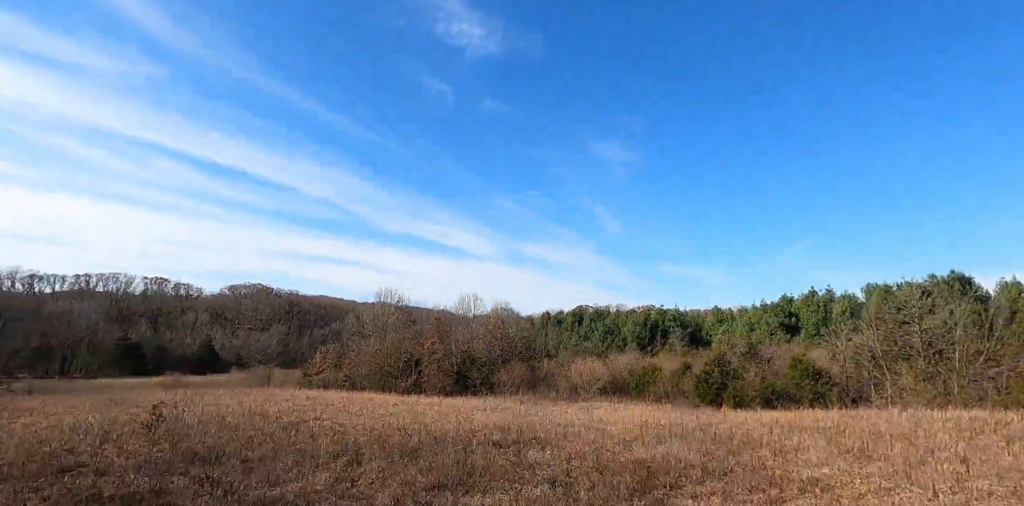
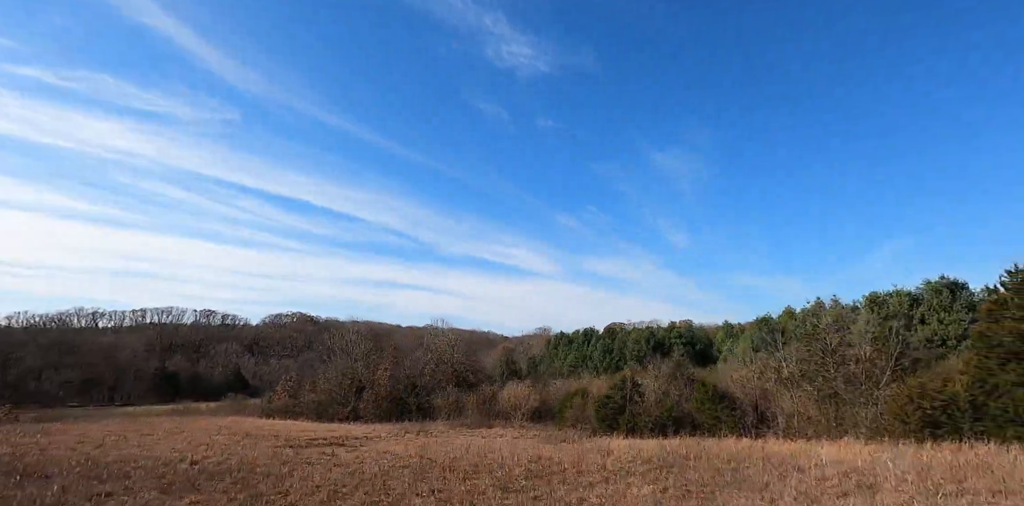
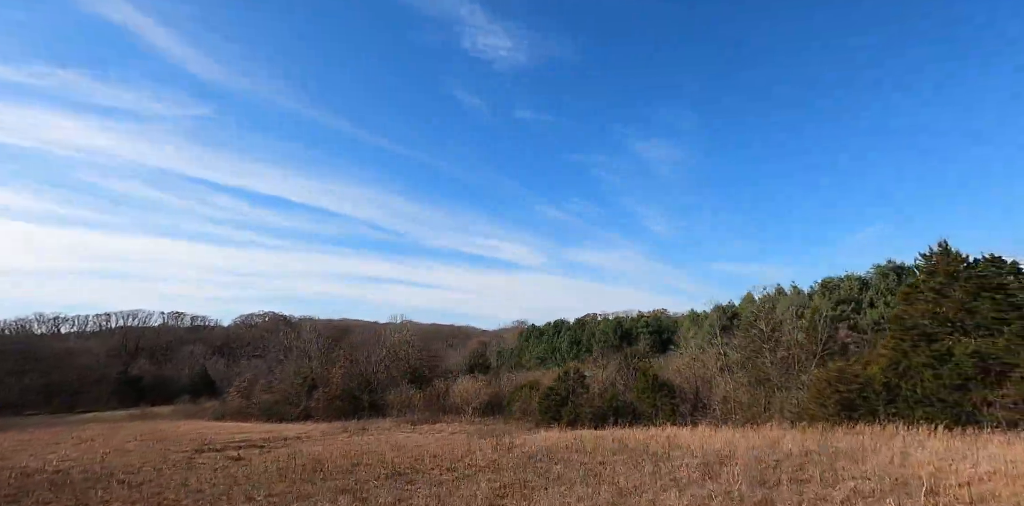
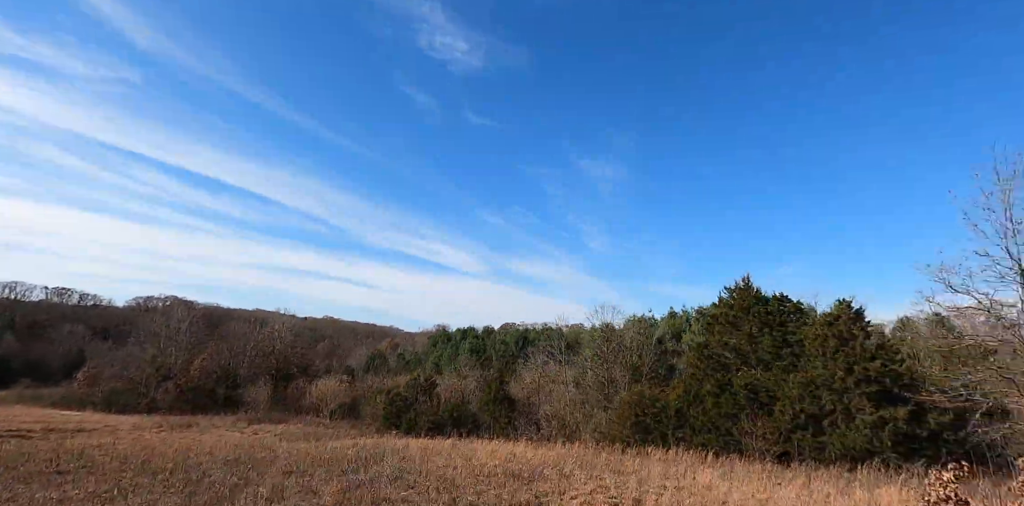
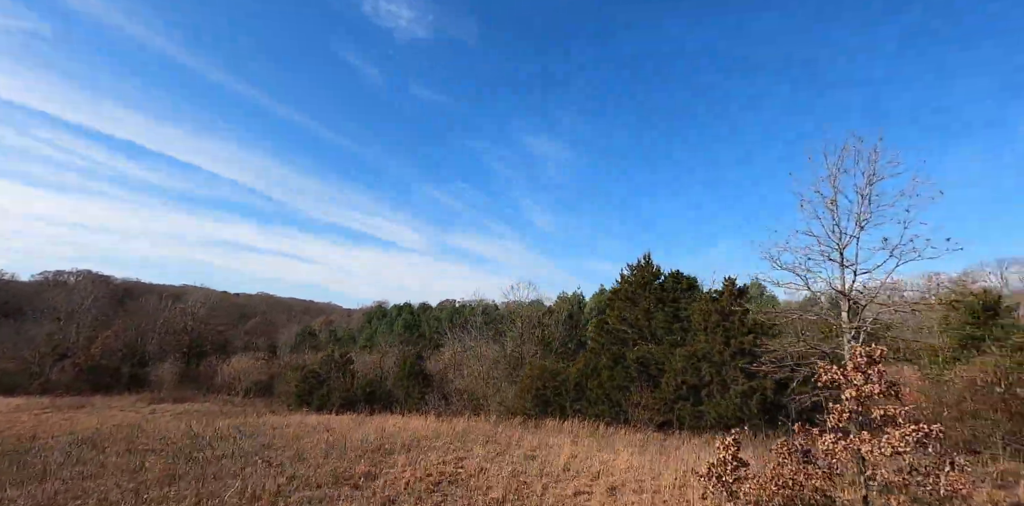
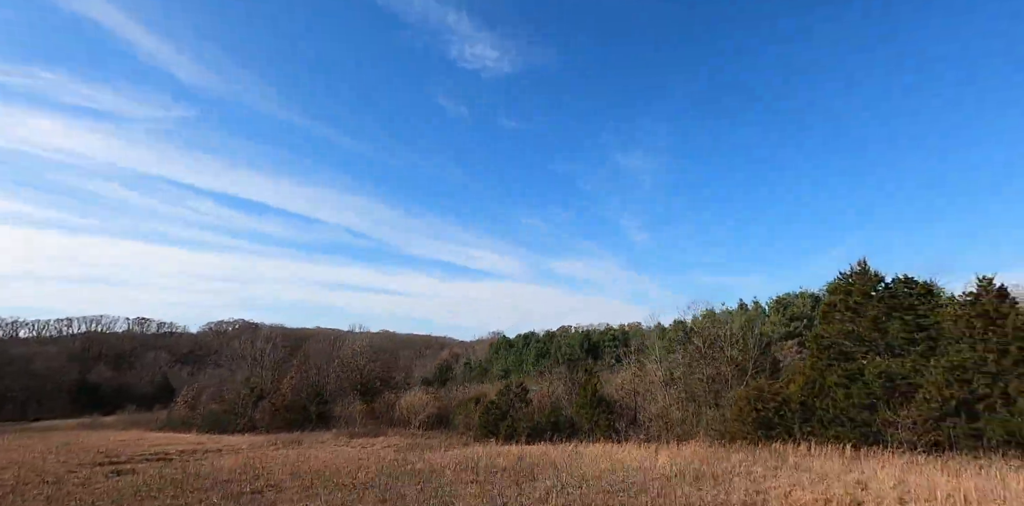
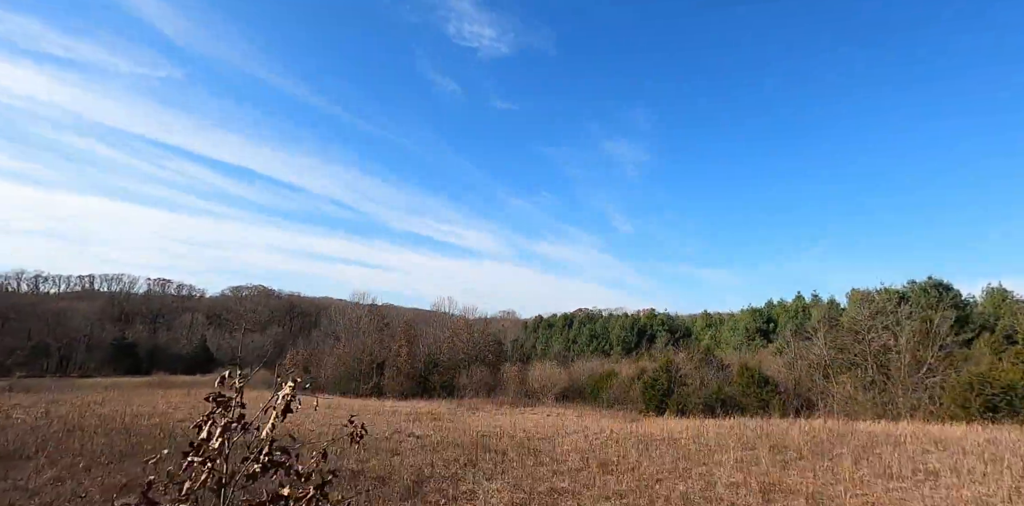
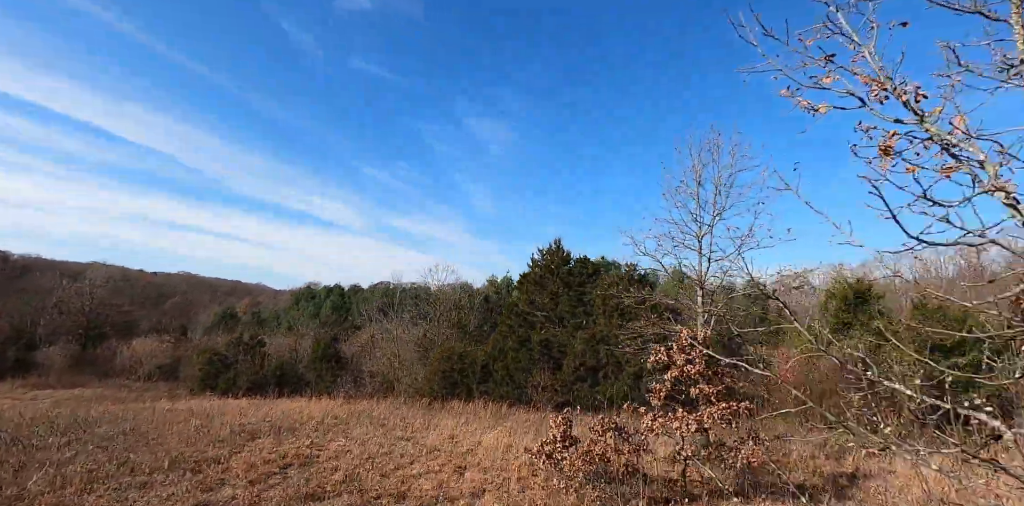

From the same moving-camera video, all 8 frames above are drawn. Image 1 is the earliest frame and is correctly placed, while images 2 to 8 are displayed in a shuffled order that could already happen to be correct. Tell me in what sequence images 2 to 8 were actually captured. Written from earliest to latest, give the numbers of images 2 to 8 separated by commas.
7, 2, 3, 6, 4, 5, 8
